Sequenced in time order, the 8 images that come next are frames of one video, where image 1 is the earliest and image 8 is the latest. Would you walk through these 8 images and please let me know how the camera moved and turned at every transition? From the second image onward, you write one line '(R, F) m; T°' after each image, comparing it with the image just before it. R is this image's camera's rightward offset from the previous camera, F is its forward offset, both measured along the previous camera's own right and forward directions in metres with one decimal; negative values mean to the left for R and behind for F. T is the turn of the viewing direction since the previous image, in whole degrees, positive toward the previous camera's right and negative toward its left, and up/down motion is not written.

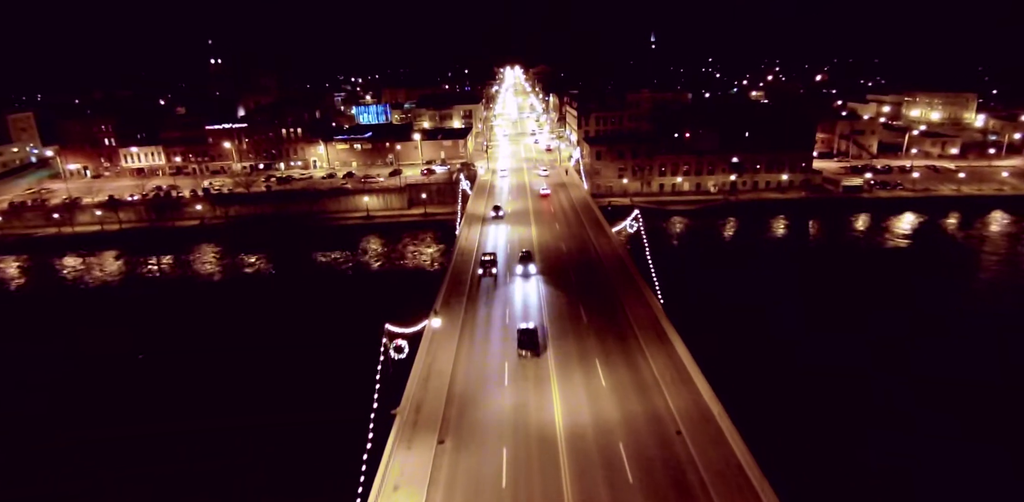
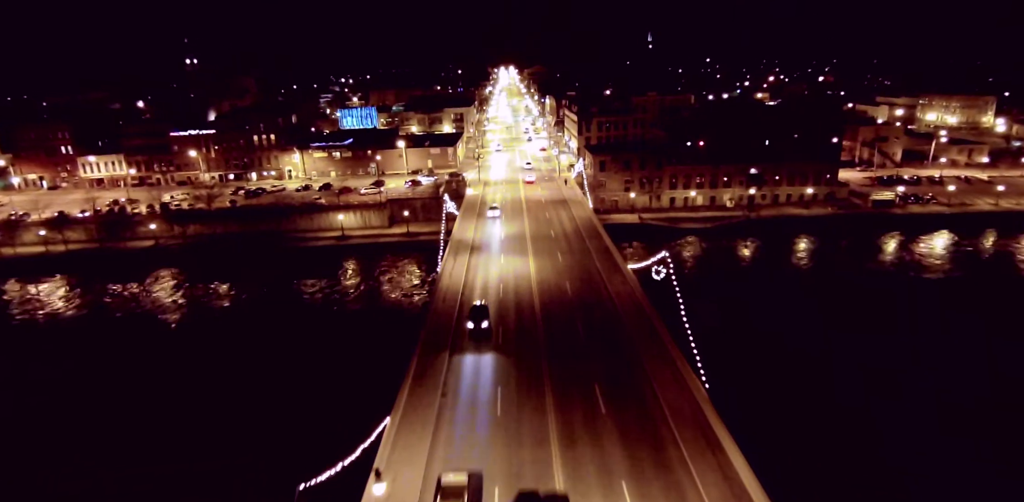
(+0.1, +6.2) m; +1°
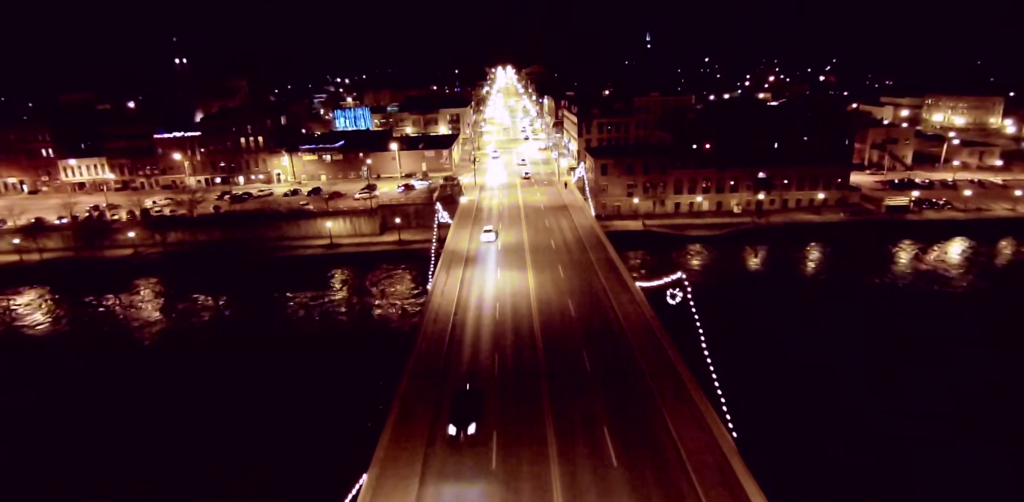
(0.0, +2.5) m; 0°
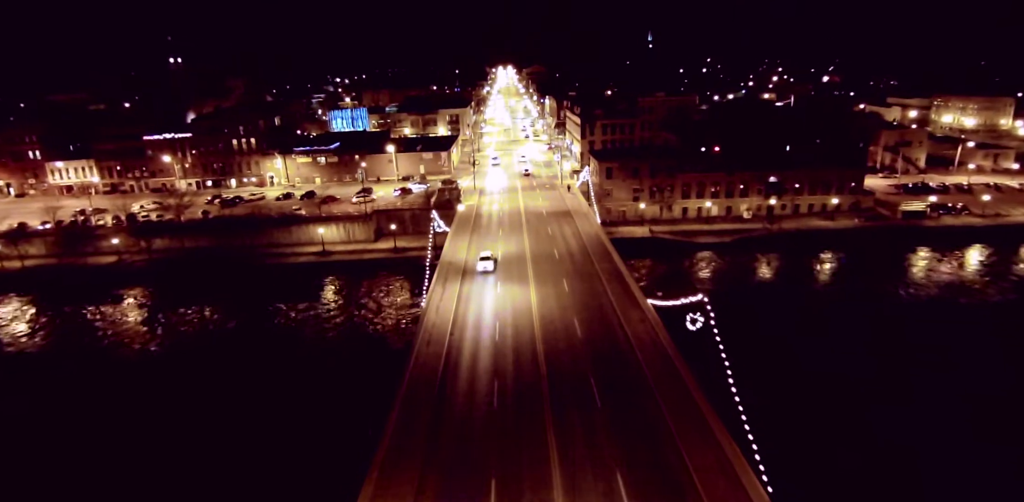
(0.0, +2.1) m; 0°
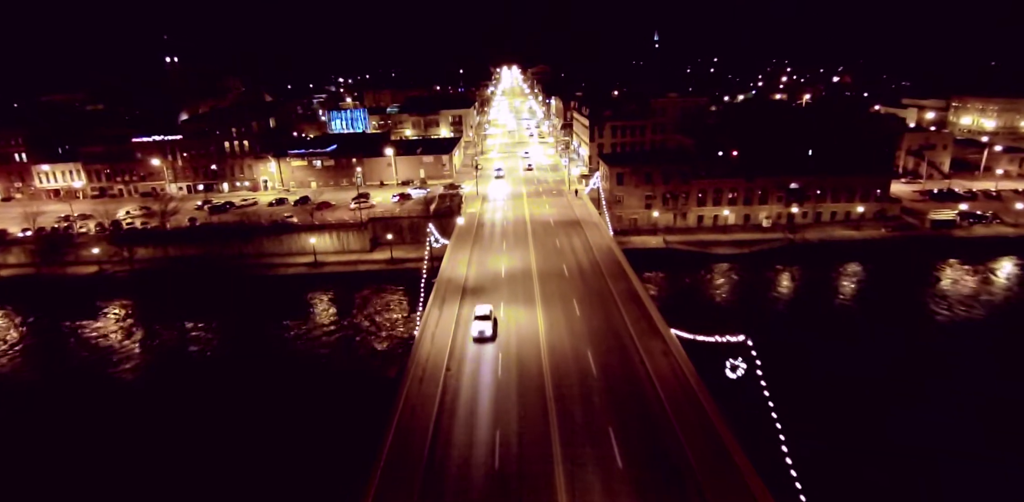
(-0.1, +2.9) m; 0°
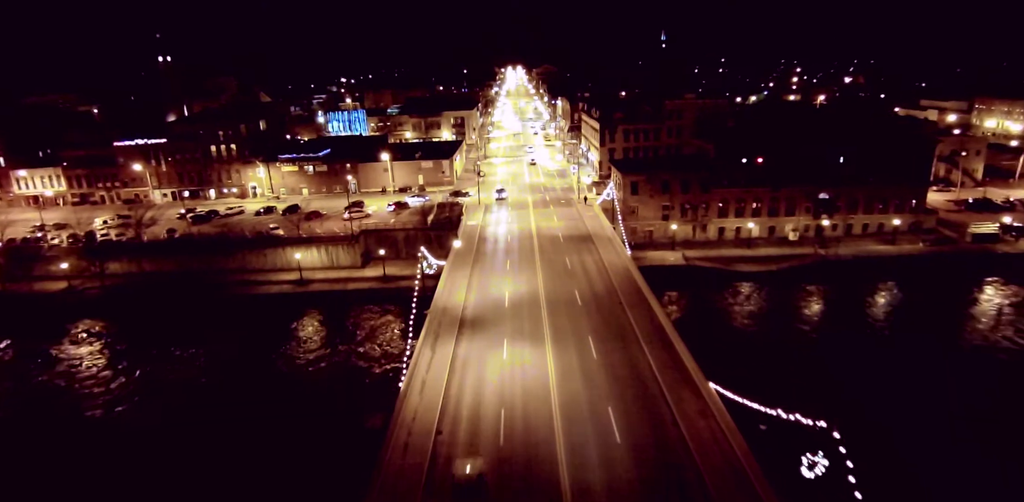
(-0.1, +3.8) m; 0°
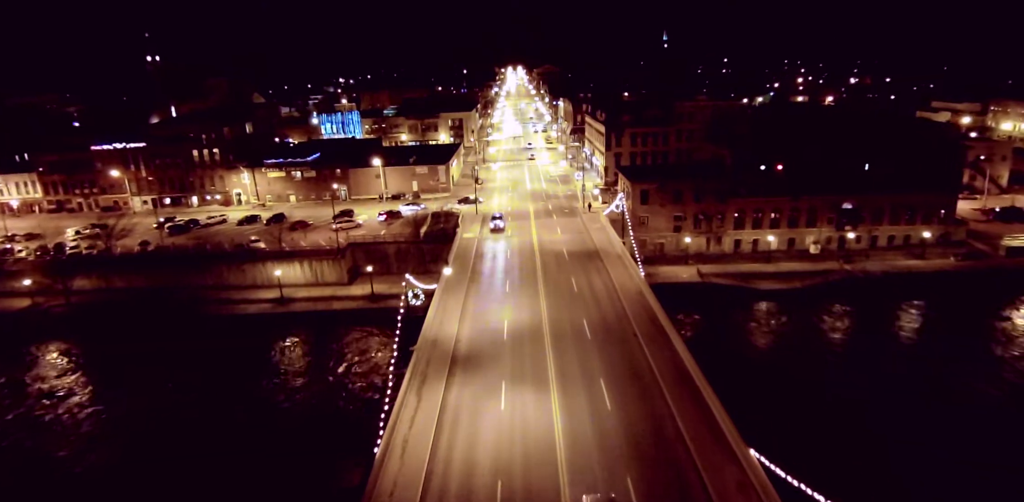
(0.0, +3.2) m; 0°
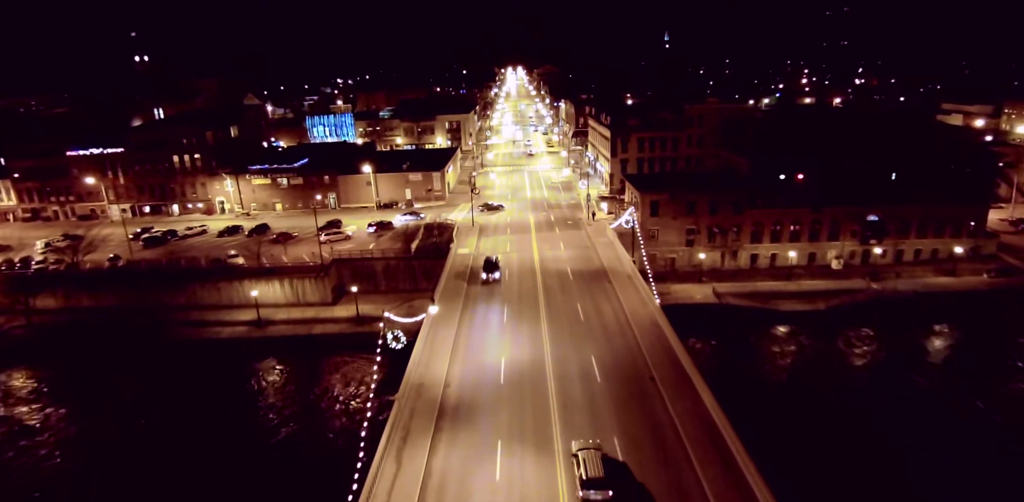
(+0.1, +3.0) m; 0°
